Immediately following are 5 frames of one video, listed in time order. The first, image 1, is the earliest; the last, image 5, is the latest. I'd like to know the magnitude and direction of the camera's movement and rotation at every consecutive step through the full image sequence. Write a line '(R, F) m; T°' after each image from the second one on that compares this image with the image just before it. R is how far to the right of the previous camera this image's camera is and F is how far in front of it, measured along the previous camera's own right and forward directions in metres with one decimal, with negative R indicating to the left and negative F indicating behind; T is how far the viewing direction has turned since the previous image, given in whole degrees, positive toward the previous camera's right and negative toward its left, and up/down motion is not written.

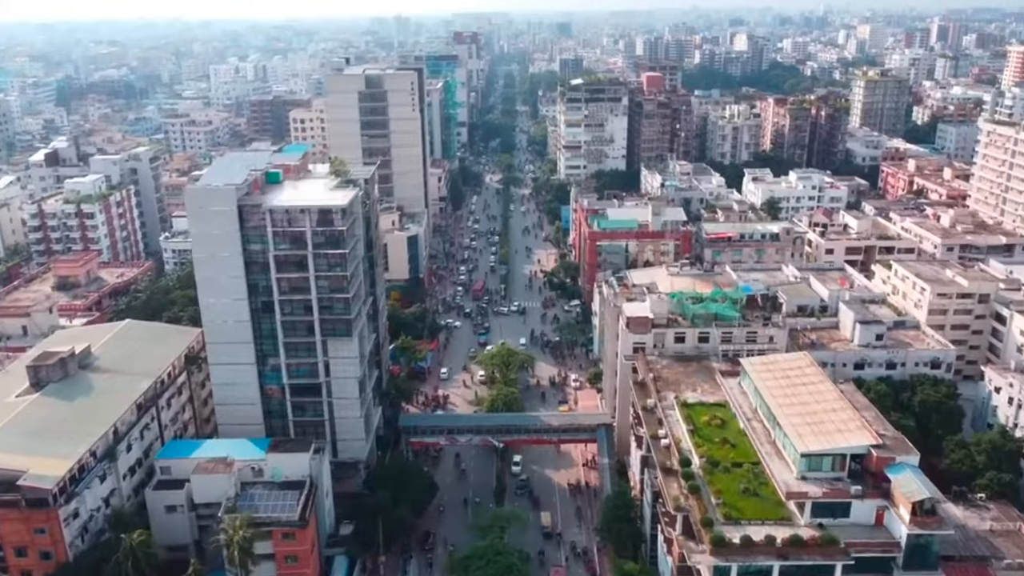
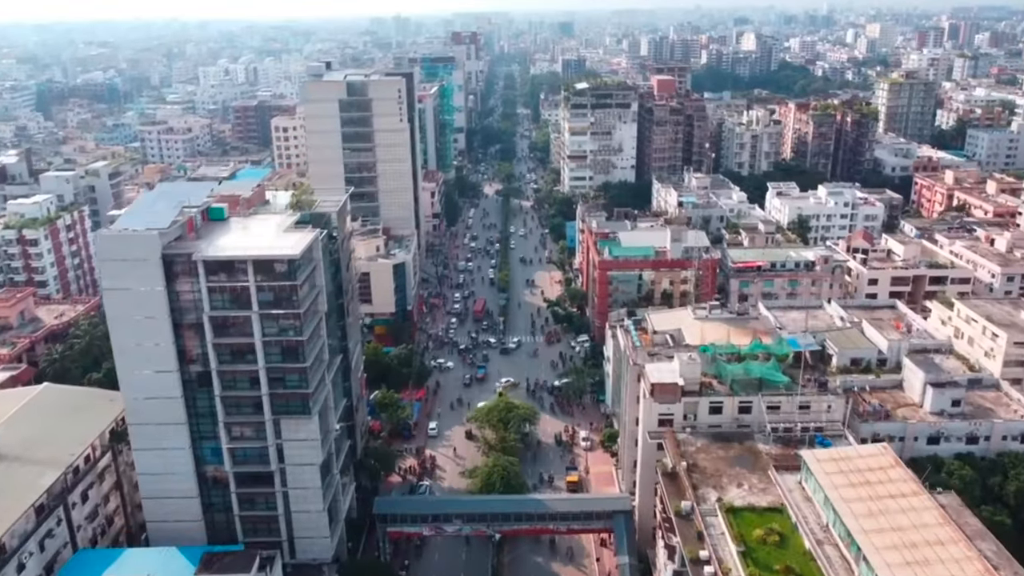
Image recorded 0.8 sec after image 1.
(+0.2, +8.9) m; 0°
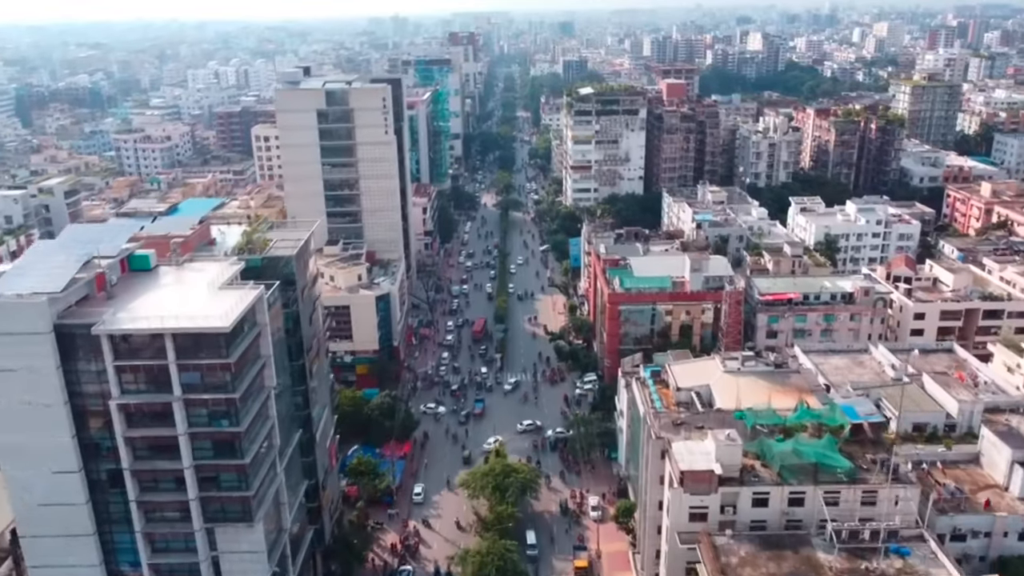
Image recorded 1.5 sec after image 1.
(+0.2, +7.6) m; 0°
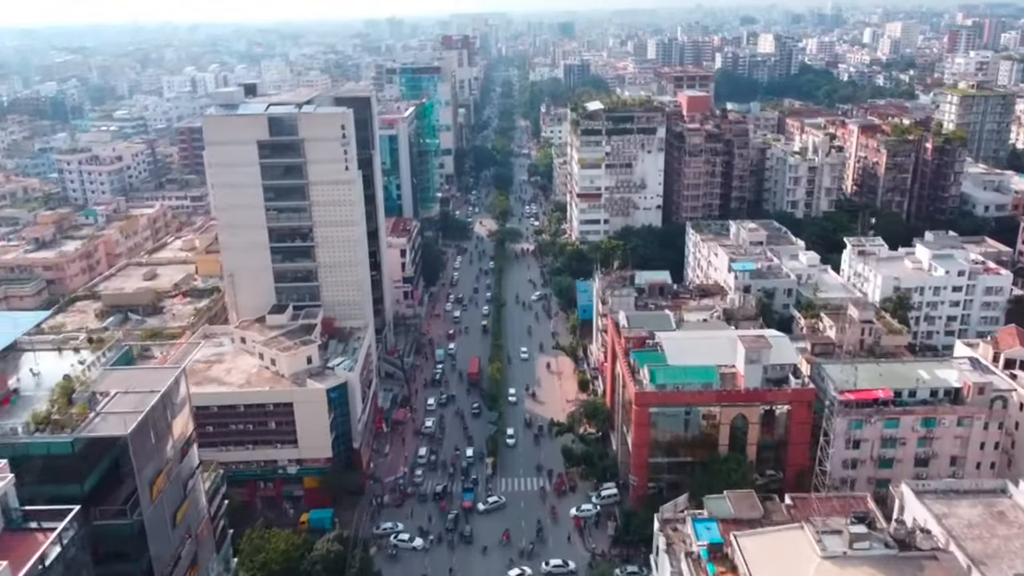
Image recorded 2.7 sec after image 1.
(+0.3, +14.3) m; 0°
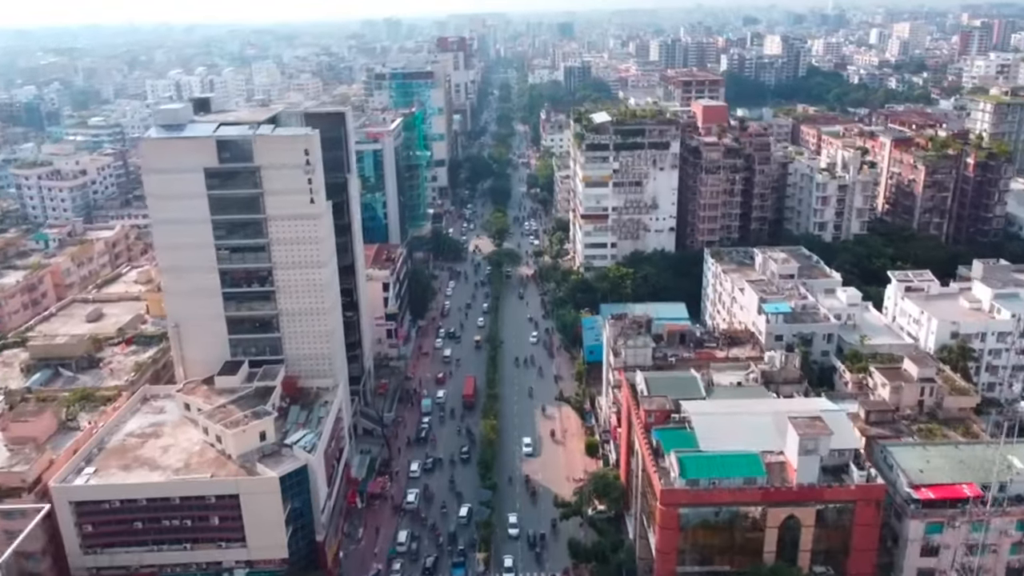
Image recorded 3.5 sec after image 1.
(+0.2, +8.3) m; 0°
